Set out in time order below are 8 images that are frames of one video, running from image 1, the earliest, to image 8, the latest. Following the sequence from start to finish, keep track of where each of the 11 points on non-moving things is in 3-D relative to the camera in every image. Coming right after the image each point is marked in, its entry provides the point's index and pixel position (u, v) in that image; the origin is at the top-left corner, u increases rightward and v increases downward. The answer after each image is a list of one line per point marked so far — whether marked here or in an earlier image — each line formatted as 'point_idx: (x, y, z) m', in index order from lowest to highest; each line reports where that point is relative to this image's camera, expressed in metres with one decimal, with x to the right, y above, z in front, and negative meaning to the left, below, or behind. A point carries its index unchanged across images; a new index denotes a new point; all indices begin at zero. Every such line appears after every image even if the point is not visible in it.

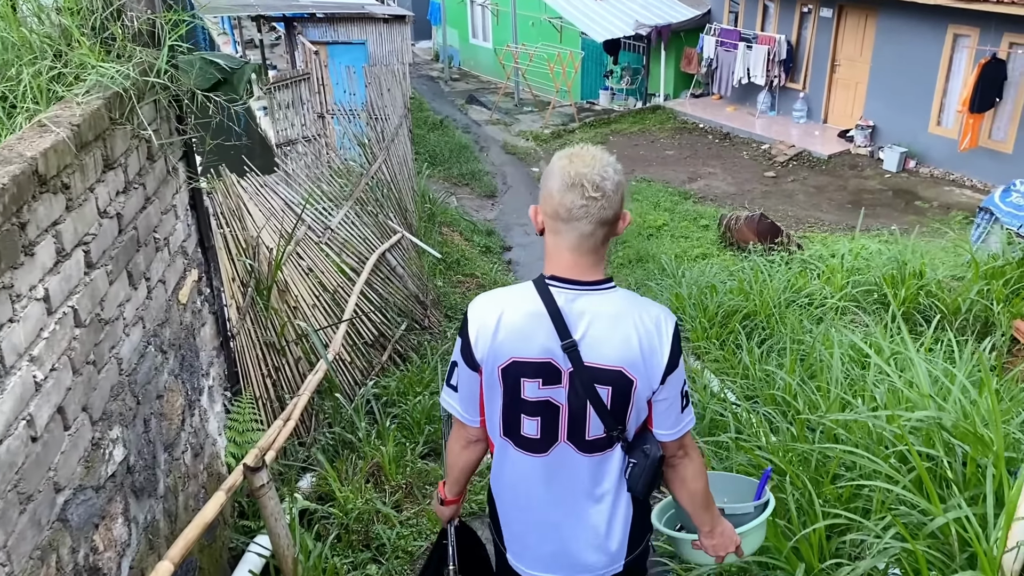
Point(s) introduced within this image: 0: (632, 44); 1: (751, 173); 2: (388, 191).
0: (+1.9, +3.9, +13.6) m
1: (+2.9, +1.4, +10.5) m
2: (-0.9, +0.7, +6.4) m
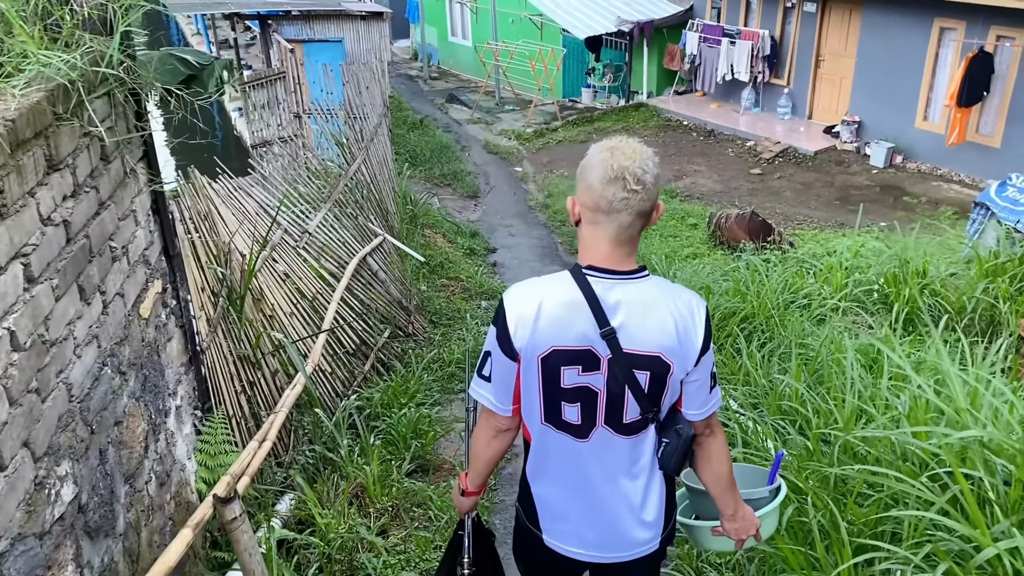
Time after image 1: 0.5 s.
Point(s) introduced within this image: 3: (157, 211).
0: (+1.6, +3.9, +13.5) m
1: (+2.7, +1.4, +10.4) m
2: (-1.0, +0.7, +6.2) m
3: (-1.1, +0.2, +2.6) m
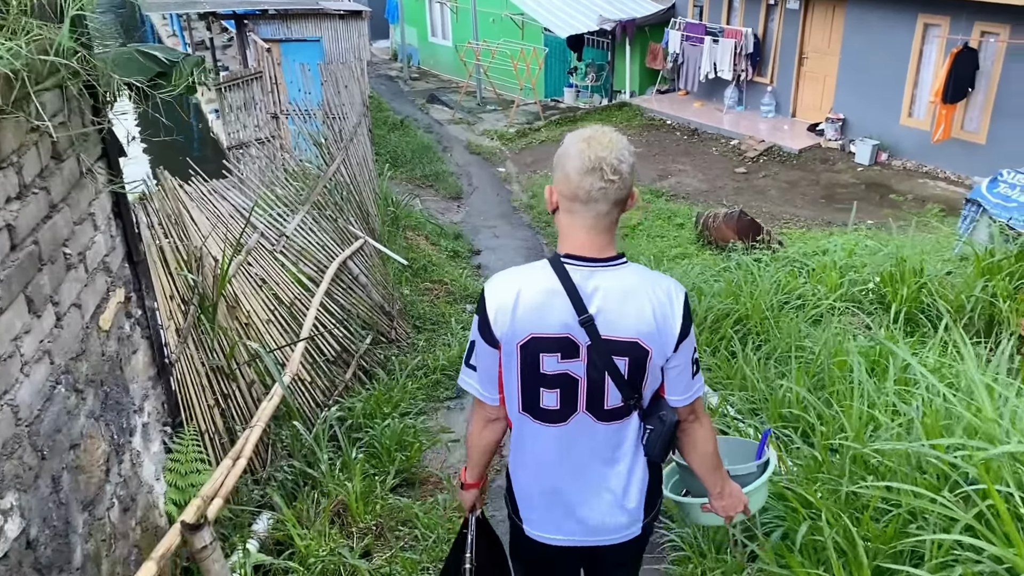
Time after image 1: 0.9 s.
0: (+1.3, +3.9, +13.3) m
1: (+2.5, +1.4, +10.3) m
2: (-1.2, +0.7, +6.0) m
3: (-1.1, +0.2, +2.4) m
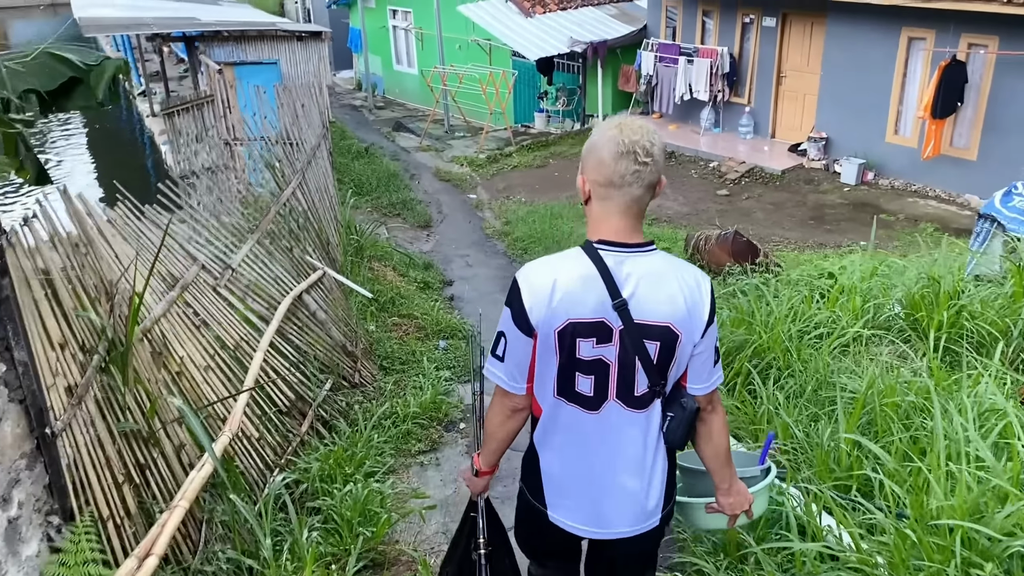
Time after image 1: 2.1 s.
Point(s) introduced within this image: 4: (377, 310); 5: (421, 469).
0: (+0.8, +3.4, +12.9) m
1: (+2.2, +1.1, +9.8) m
2: (-1.3, +0.4, +5.4) m
3: (-1.1, +0.1, +1.8) m
4: (-0.9, -0.1, +5.7) m
5: (-0.4, -0.8, +3.9) m
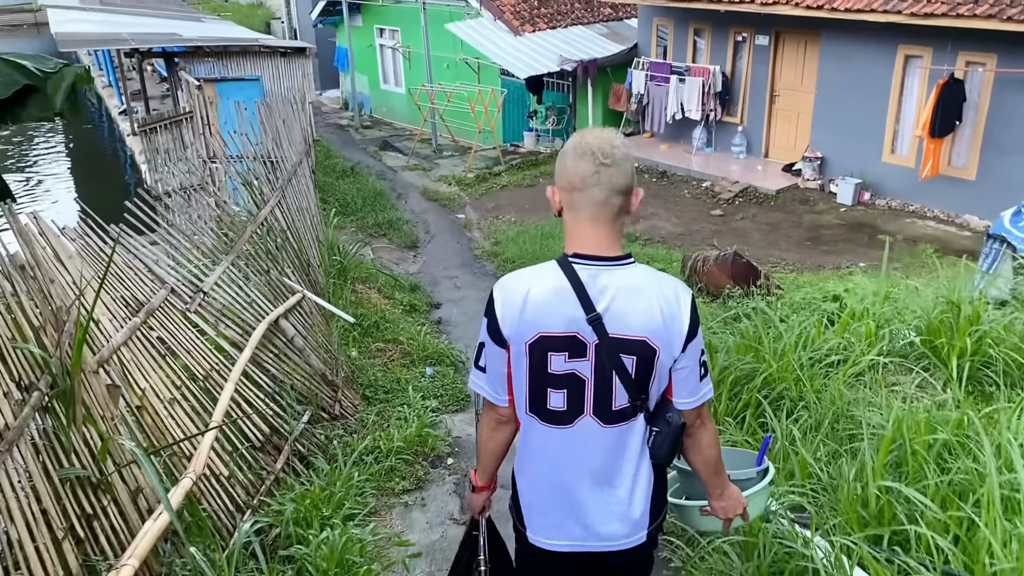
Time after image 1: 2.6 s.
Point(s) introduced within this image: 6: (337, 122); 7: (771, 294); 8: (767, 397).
0: (+0.7, +3.1, +12.8) m
1: (+2.1, +0.9, +9.6) m
2: (-1.4, +0.3, +5.1) m
3: (-1.1, +0.1, +1.5) m
4: (-1.0, -0.3, +5.4) m
5: (-0.4, -0.9, +3.6) m
6: (-3.4, +3.2, +16.5) m
7: (+1.6, 0.0, +5.4) m
8: (+1.0, -0.4, +3.5) m
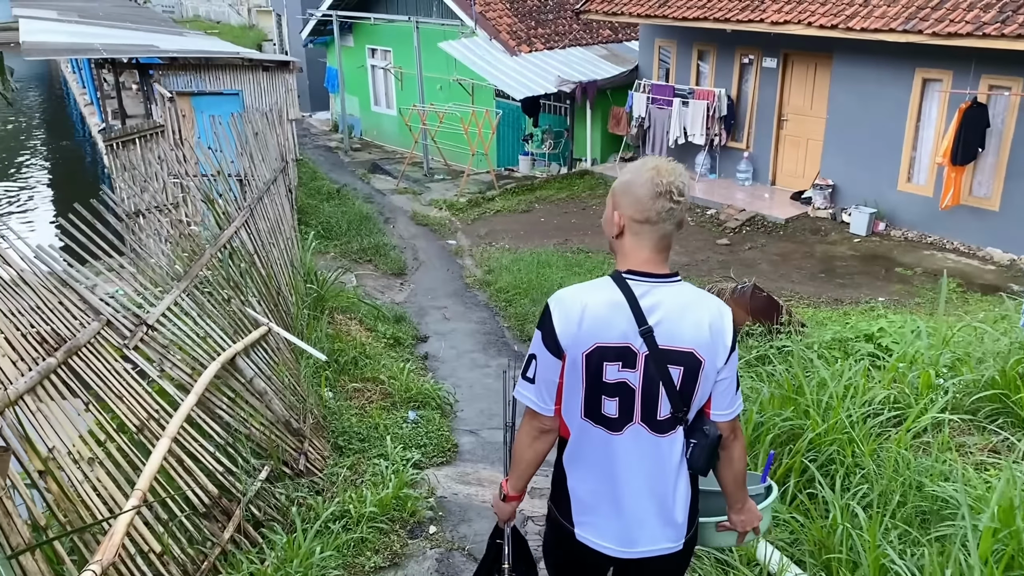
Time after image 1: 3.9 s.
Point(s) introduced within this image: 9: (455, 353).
0: (+0.6, +2.6, +12.3) m
1: (+2.0, +0.5, +9.1) m
2: (-1.4, +0.1, +4.5) m
3: (-1.1, 0.0, +0.9) m
4: (-1.0, -0.5, +4.8) m
5: (-0.5, -1.1, +3.0) m
6: (-3.5, +2.7, +16.0) m
7: (+1.6, -0.2, +4.8) m
8: (+1.0, -0.6, +2.9) m
9: (-0.4, -0.5, +6.0) m
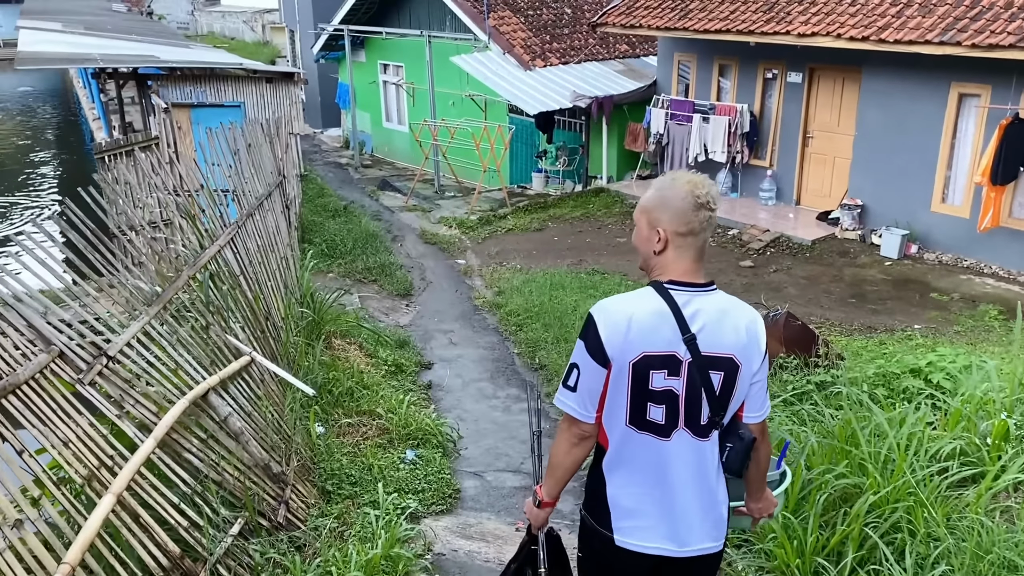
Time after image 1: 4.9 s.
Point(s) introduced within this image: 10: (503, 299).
0: (+0.8, +2.3, +11.9) m
1: (+2.1, +0.3, +8.6) m
2: (-1.3, 0.0, +4.1) m
3: (-1.1, 0.0, +0.5) m
4: (-0.9, -0.6, +4.4) m
5: (-0.5, -1.2, +2.6) m
6: (-3.3, +2.4, +15.7) m
7: (+1.7, -0.4, +4.4) m
8: (+1.0, -0.7, +2.4) m
9: (-0.3, -0.6, +5.5) m
10: (-0.1, -0.1, +7.2) m
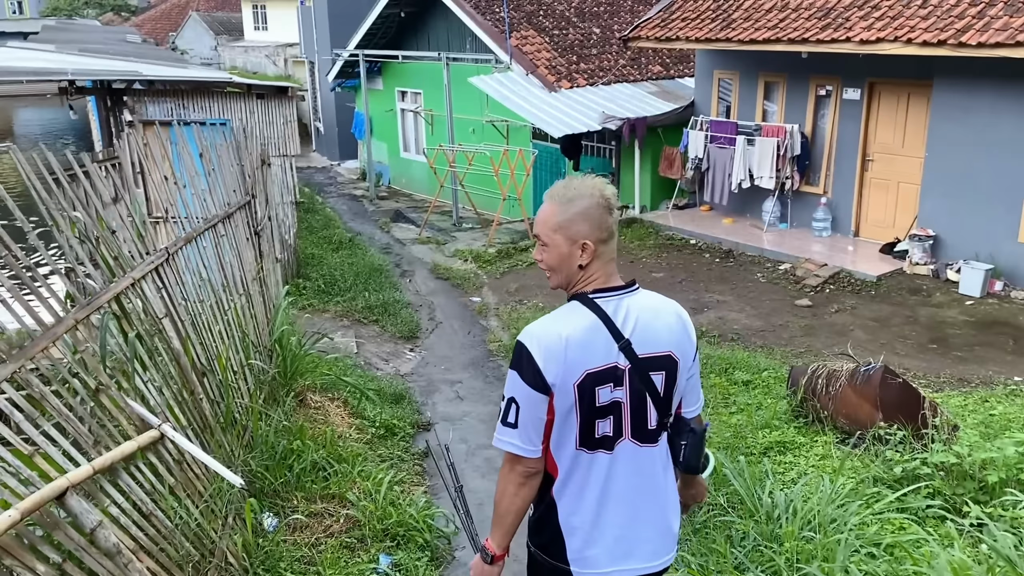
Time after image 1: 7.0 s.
0: (+1.1, +1.8, +10.9) m
1: (+2.3, -0.1, +7.5) m
2: (-1.3, -0.2, +3.2) m
3: (-1.2, -0.1, -0.5) m
4: (-0.9, -0.8, +3.4) m
5: (-0.5, -1.3, +1.5) m
6: (-2.8, +1.7, +14.8) m
7: (+1.7, -0.6, +3.3) m
8: (+1.0, -0.8, +1.3) m
9: (-0.2, -0.9, +4.5) m
10: (+0.1, -0.4, +6.2) m
